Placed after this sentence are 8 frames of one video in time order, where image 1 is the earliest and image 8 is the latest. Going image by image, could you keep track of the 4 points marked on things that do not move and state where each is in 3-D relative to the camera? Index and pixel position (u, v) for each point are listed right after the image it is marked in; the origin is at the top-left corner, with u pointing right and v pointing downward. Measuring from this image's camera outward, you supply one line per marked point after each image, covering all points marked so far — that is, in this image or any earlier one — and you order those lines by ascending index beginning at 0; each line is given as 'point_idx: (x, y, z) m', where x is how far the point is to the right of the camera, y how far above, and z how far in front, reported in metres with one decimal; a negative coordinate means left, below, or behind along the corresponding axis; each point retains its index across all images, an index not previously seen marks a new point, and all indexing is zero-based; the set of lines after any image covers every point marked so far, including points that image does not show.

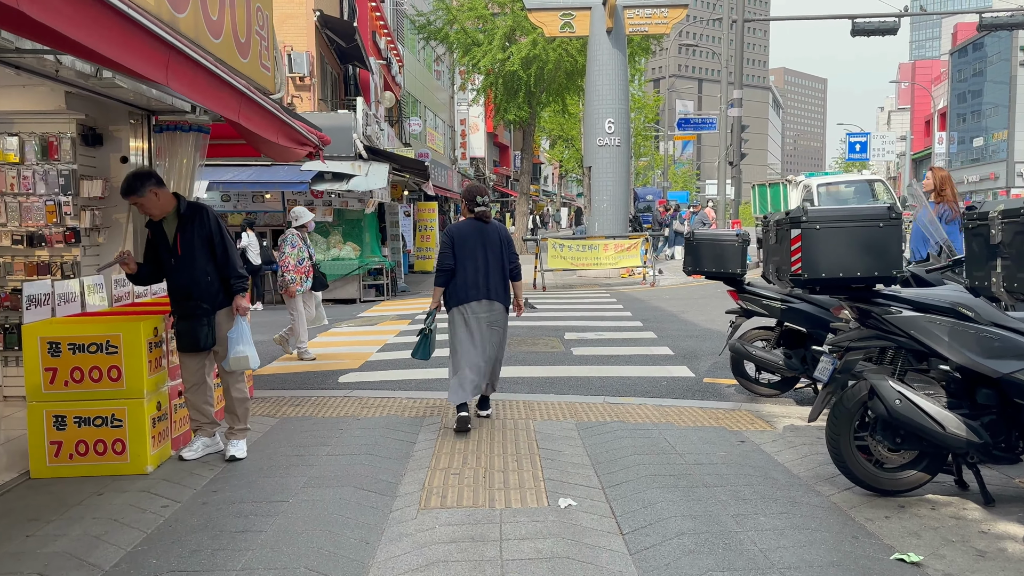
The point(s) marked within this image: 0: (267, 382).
0: (-2.3, -0.9, +7.7) m
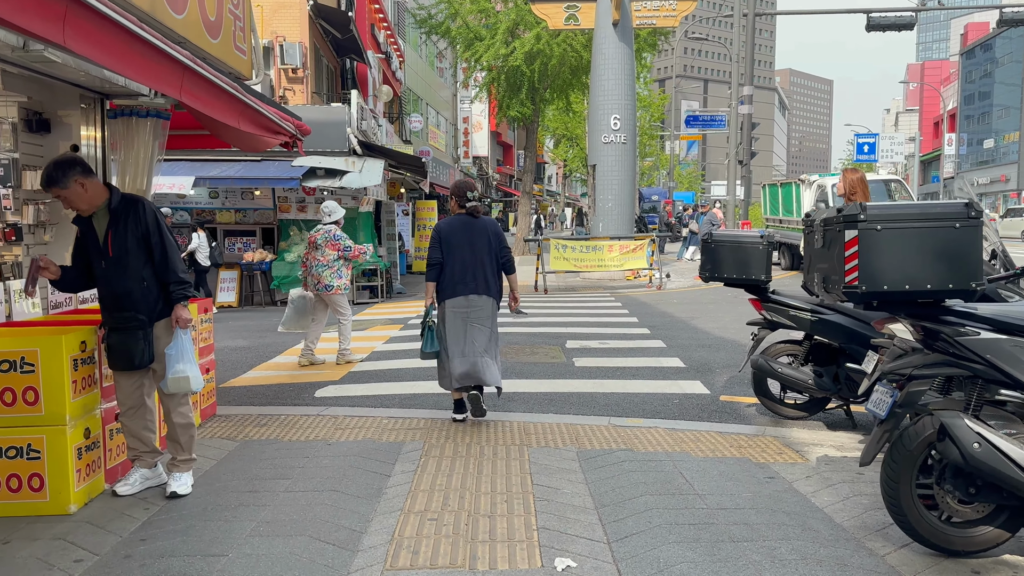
0: (-2.3, -0.9, +6.9) m
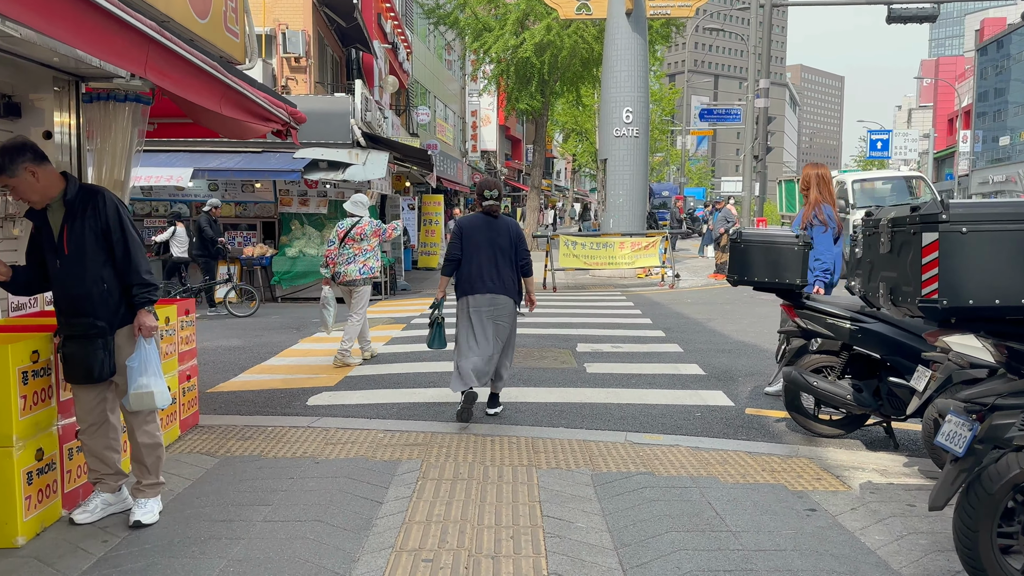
0: (-2.3, -0.9, +6.4) m
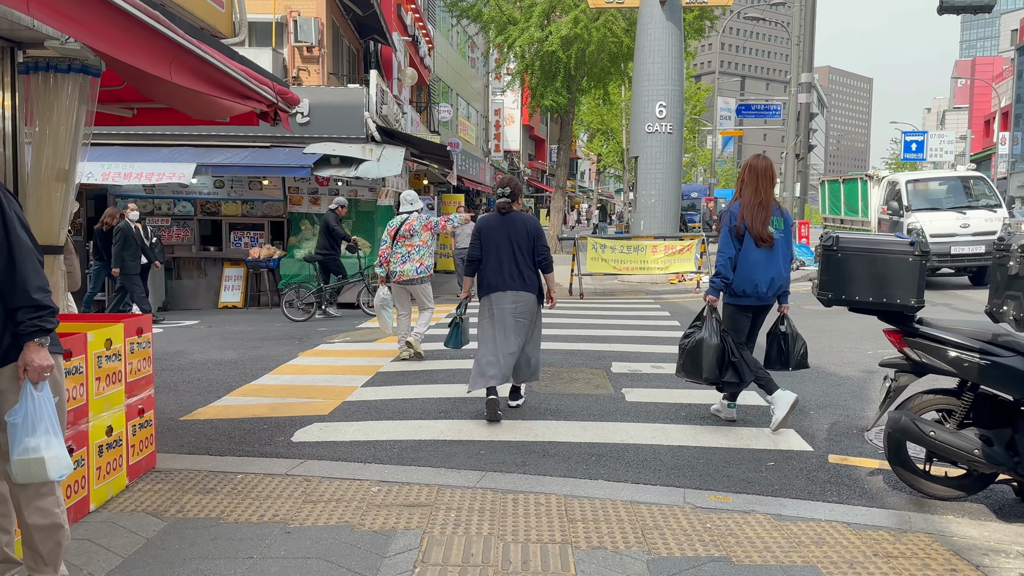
0: (-2.1, -1.0, +5.4) m
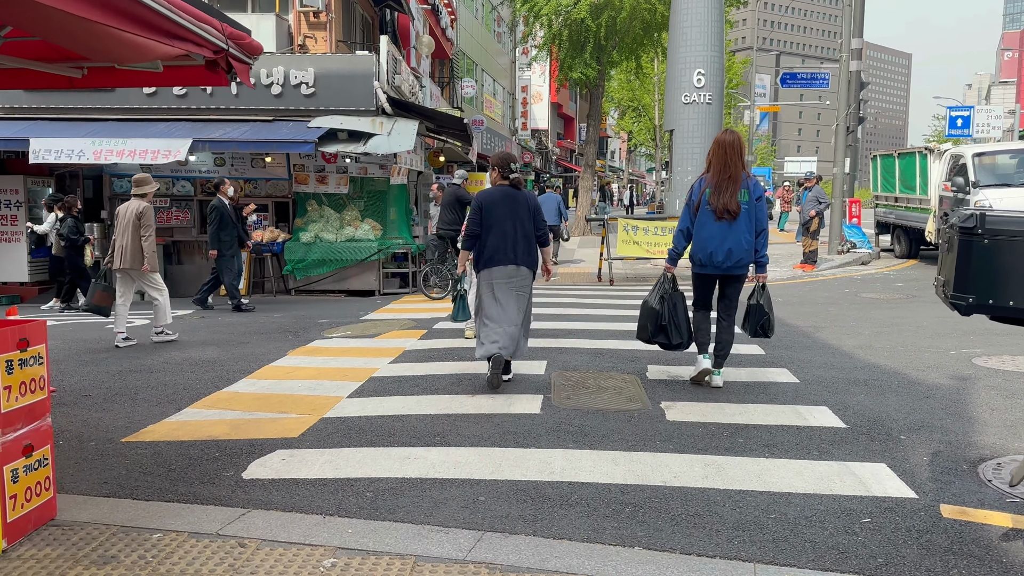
0: (-2.1, -1.0, +4.3) m
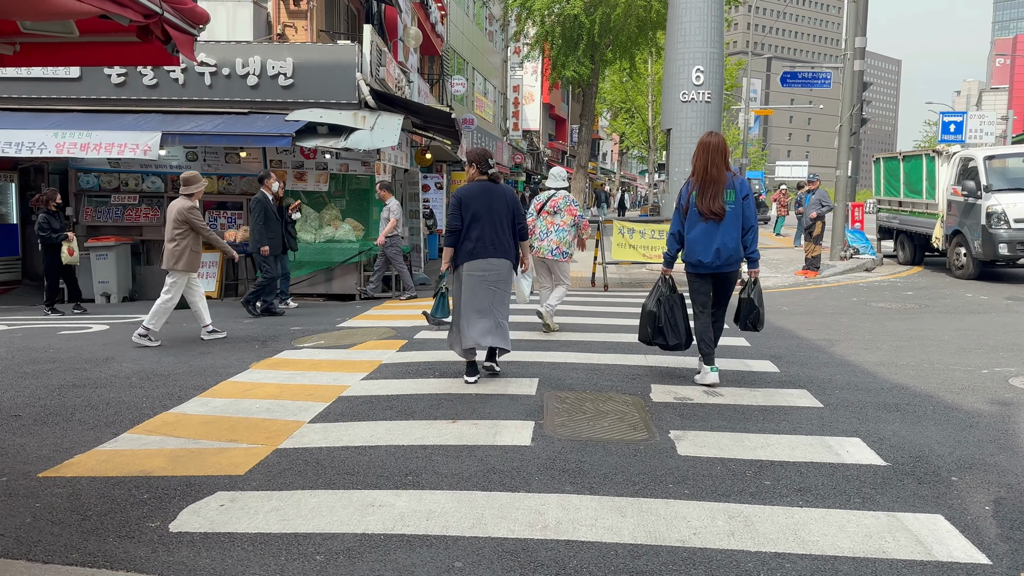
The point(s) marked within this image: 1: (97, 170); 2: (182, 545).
0: (-2.1, -1.0, +3.5) m
1: (-6.6, +1.9, +13.1) m
2: (-1.3, -1.0, +3.4) m
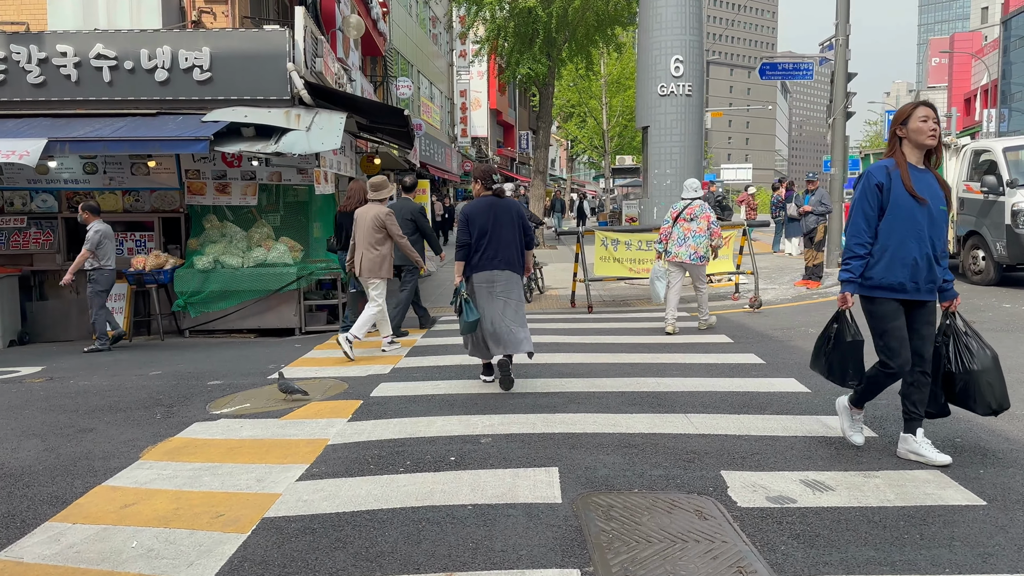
0: (-1.9, -1.3, +1.5) m
1: (-7.1, +1.3, +10.8) m
2: (-1.1, -1.3, +1.4) m
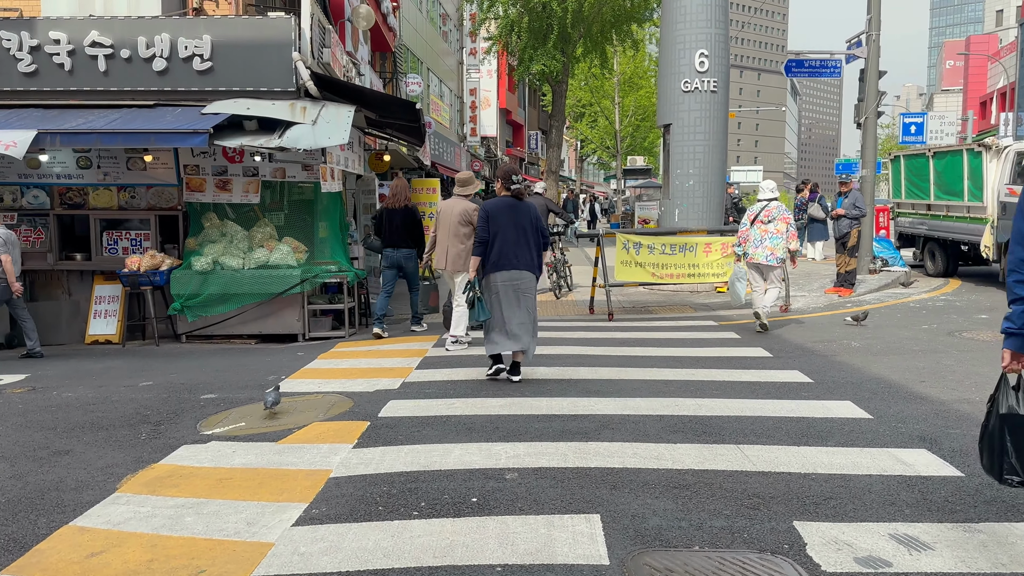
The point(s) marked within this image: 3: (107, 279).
0: (-1.8, -1.4, +0.9) m
1: (-6.9, +1.3, +10.2) m
2: (-1.0, -1.4, +0.7) m
3: (-5.1, +0.1, +10.2) m
